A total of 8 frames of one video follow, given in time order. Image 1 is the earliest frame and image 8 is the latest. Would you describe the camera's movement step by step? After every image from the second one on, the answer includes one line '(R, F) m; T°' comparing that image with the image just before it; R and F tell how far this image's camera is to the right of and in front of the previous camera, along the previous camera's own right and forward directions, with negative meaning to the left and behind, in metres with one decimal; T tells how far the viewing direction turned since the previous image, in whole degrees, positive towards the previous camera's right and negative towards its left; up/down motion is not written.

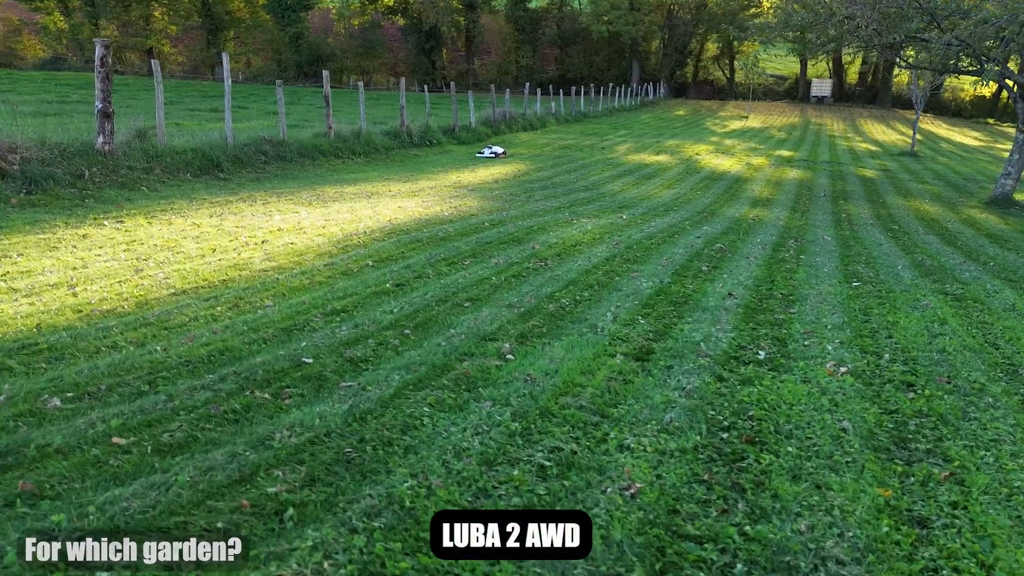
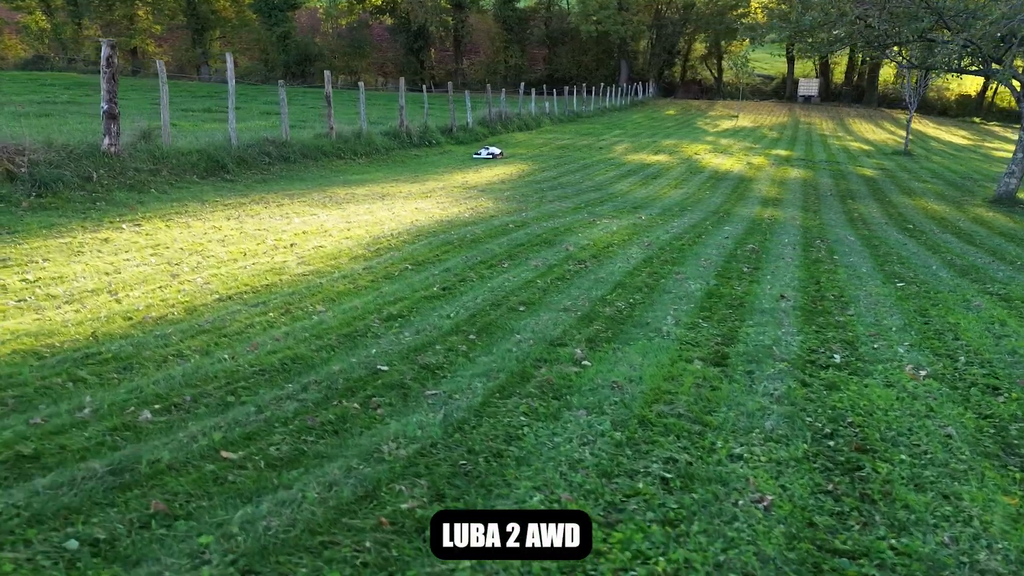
(-0.6, +0.1) m; +1°
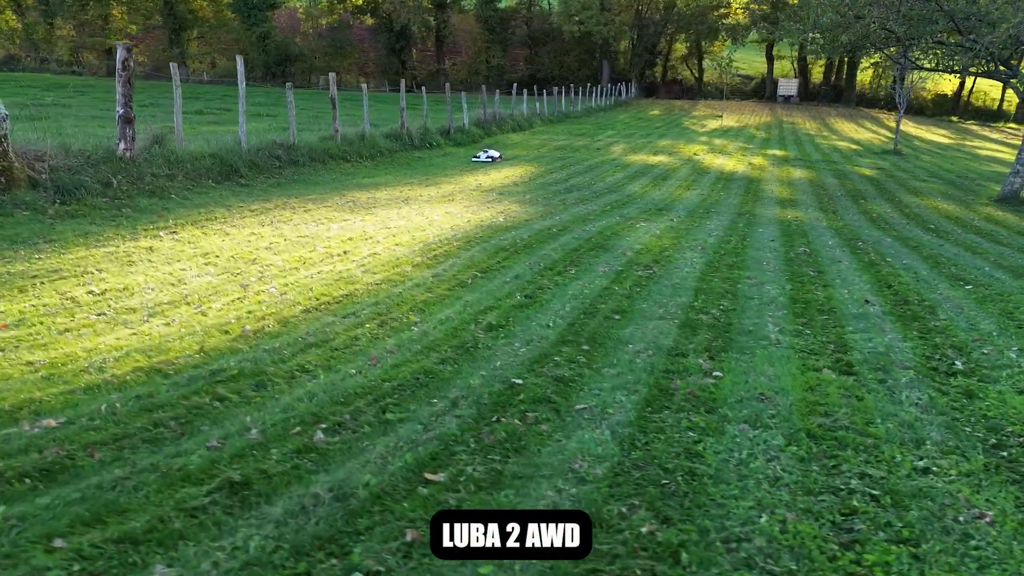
(-0.9, 0.0) m; +2°
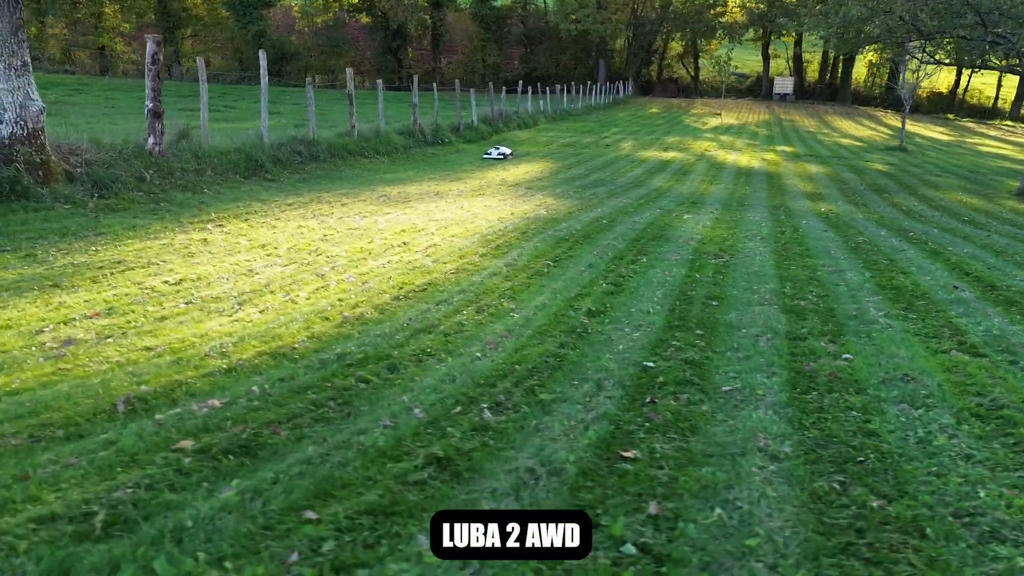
(-0.8, 0.0) m; +1°
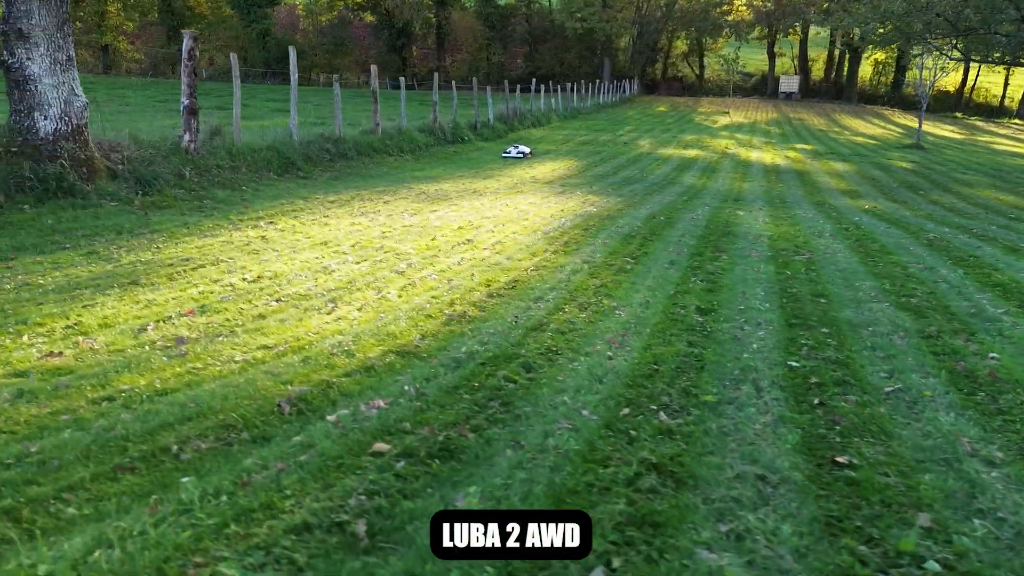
(-0.8, +0.1) m; 0°
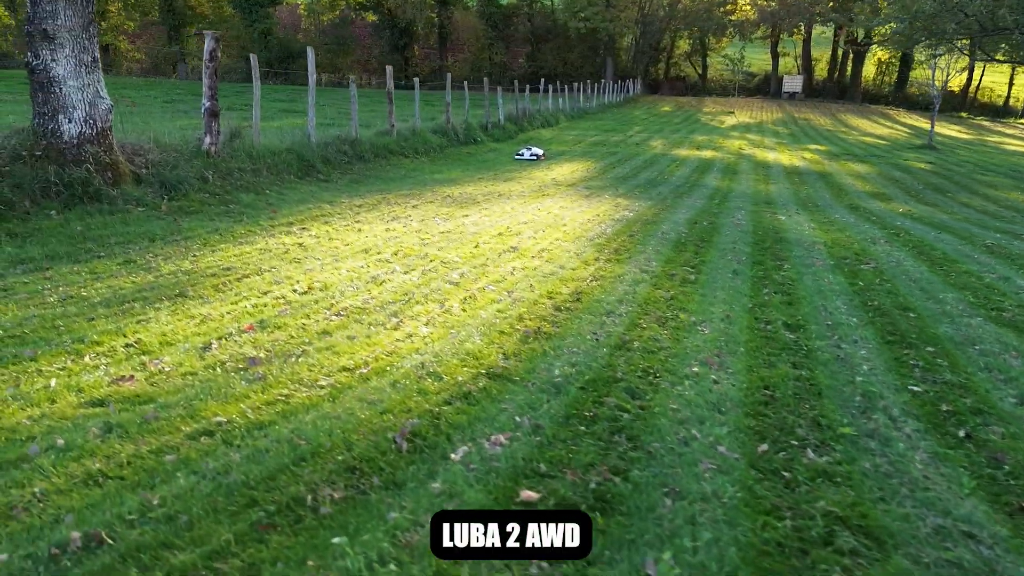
(-0.6, +0.3) m; 0°
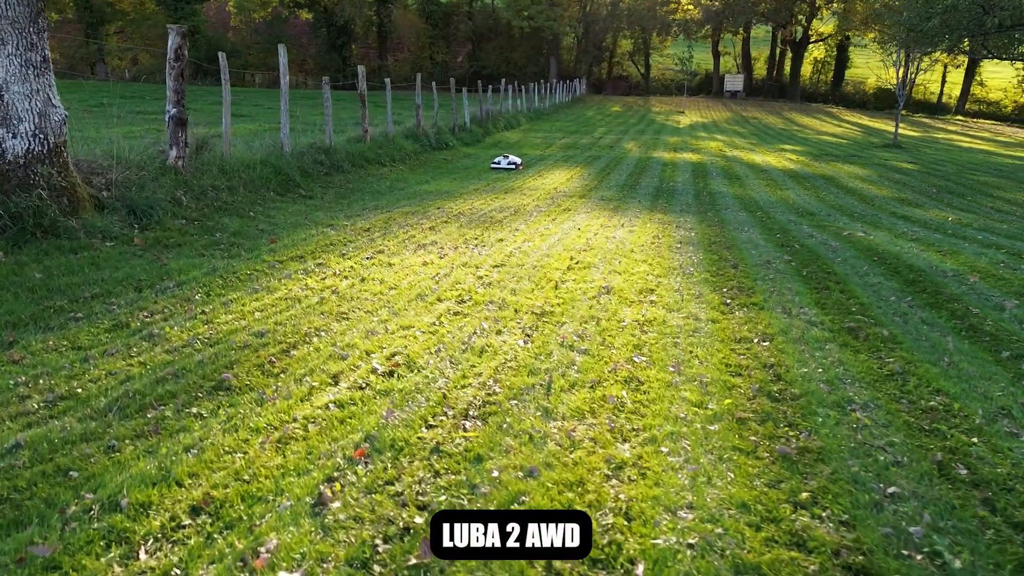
(-1.5, +1.7) m; +5°
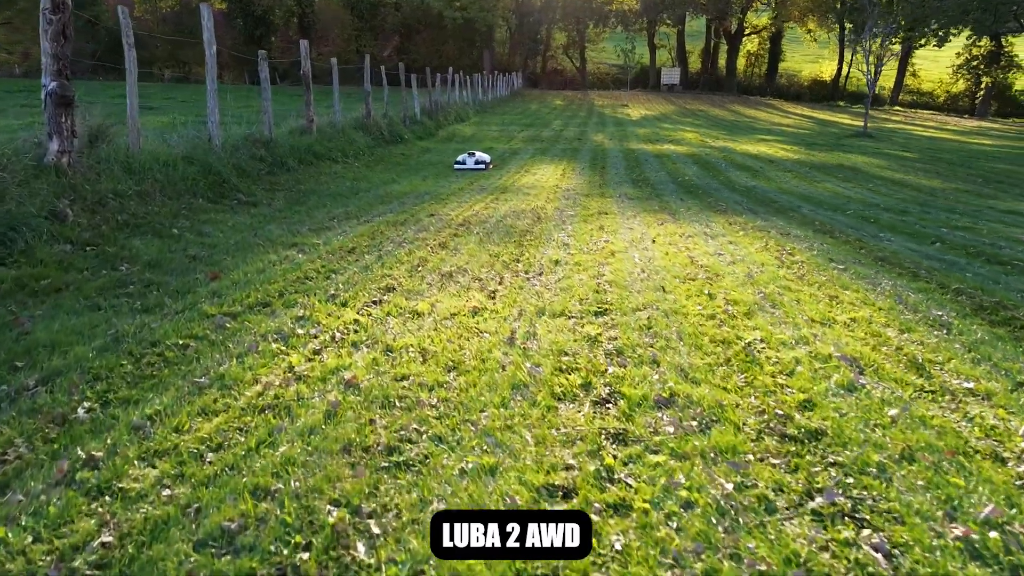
(-1.2, +3.3) m; +6°
